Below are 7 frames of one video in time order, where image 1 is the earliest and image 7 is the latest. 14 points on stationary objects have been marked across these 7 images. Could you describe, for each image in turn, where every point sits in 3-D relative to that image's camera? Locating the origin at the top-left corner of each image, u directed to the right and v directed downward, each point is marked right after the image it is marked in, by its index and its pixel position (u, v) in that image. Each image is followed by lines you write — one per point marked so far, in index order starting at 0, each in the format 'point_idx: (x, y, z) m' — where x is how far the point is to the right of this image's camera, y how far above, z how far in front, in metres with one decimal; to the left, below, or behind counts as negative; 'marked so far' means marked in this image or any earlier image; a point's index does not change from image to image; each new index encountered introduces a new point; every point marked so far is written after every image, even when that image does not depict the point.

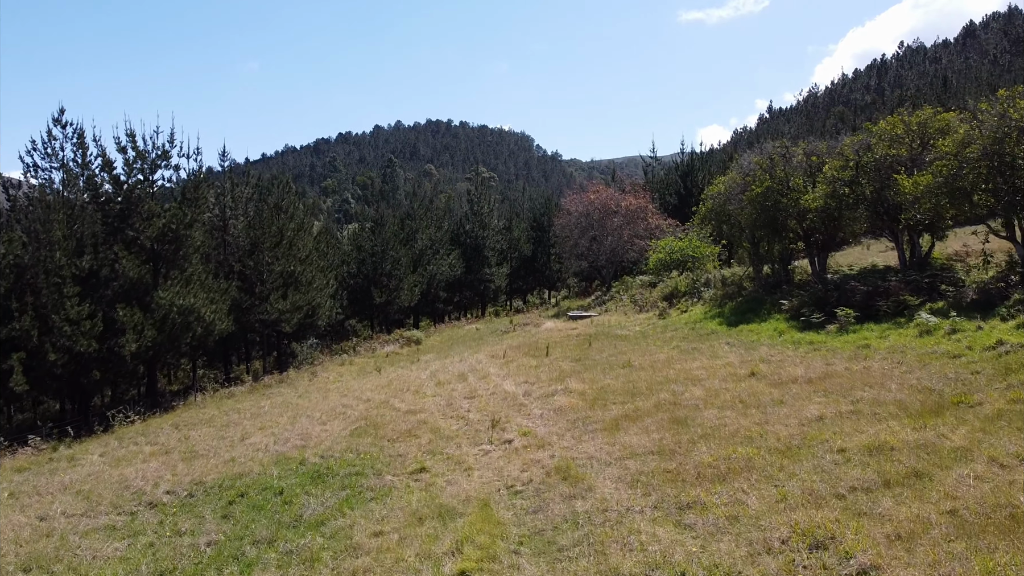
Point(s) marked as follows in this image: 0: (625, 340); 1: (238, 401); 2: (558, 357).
0: (+2.3, -1.1, +16.6) m
1: (-6.2, -2.6, +18.1) m
2: (+0.9, -1.4, +15.7) m
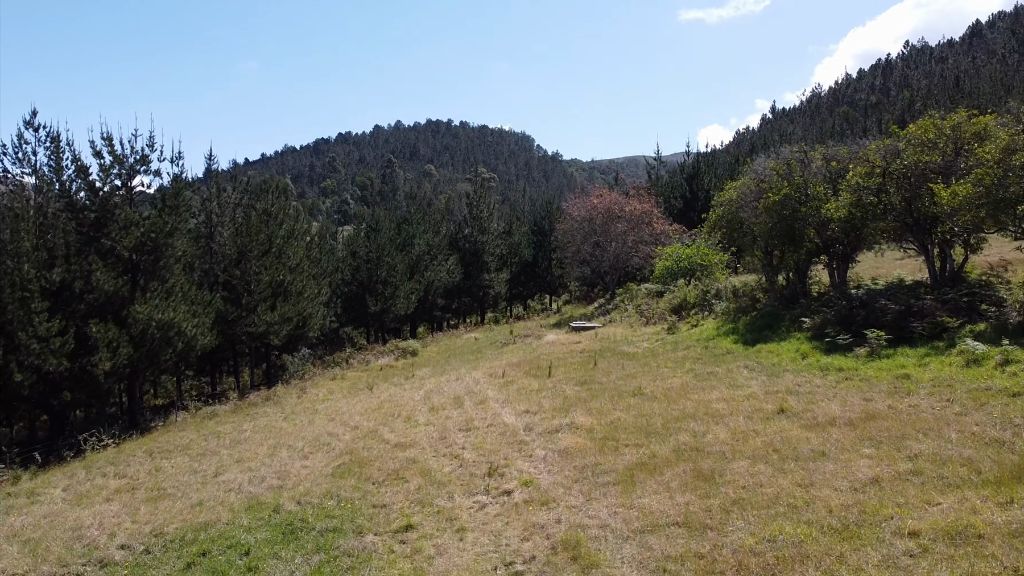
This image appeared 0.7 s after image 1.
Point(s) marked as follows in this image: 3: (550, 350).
0: (+2.3, -1.4, +15.5) m
1: (-6.2, -2.8, +17.0) m
2: (+0.9, -1.7, +14.5) m
3: (+0.9, -1.5, +19.7) m
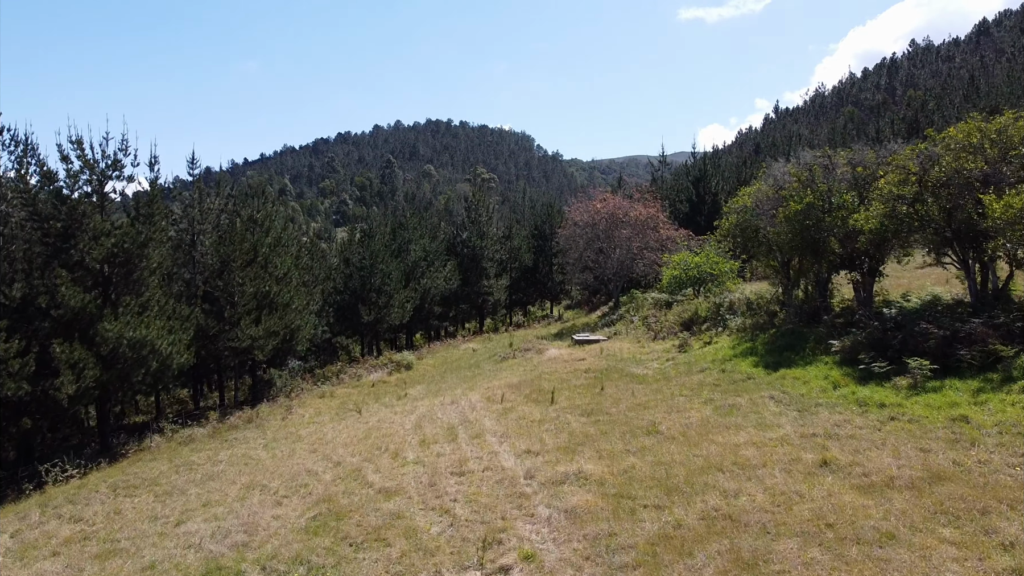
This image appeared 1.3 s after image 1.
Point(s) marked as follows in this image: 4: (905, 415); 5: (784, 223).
0: (+2.3, -1.7, +14.2) m
1: (-6.2, -3.2, +15.7) m
2: (+0.9, -2.0, +13.2) m
3: (+0.9, -1.8, +18.4) m
4: (+4.6, -1.5, +9.5) m
5: (+5.4, +1.3, +16.1) m
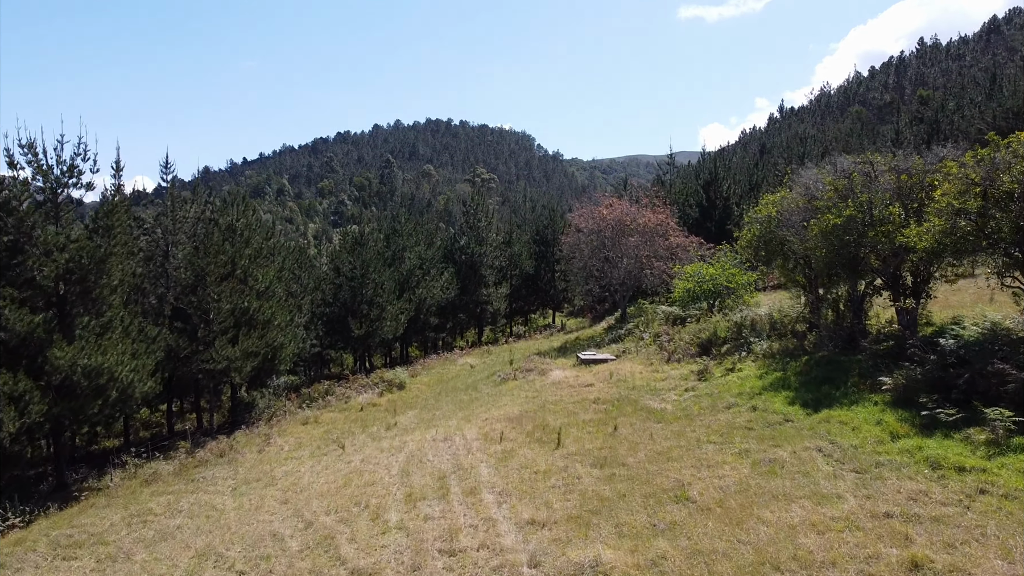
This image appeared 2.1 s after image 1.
0: (+2.3, -2.1, +12.4) m
1: (-6.2, -3.6, +14.0) m
2: (+0.9, -2.4, +11.5) m
3: (+0.9, -2.2, +16.6) m
4: (+4.6, -1.9, +7.7) m
5: (+5.4, +0.9, +14.3) m
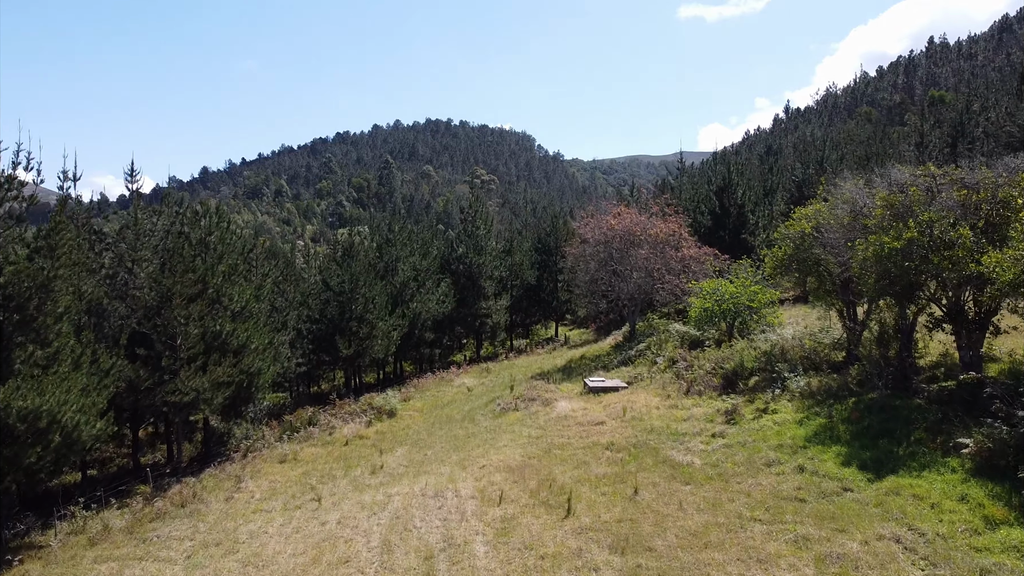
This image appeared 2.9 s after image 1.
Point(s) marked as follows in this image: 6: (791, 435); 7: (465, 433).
0: (+2.3, -2.6, +10.5) m
1: (-6.1, -4.0, +12.0) m
2: (+0.9, -2.8, +9.5) m
3: (+1.0, -2.7, +14.7) m
4: (+4.6, -2.4, +5.8) m
5: (+5.4, +0.4, +12.4) m
6: (+4.1, -2.1, +12.0) m
7: (-1.0, -3.1, +17.2) m
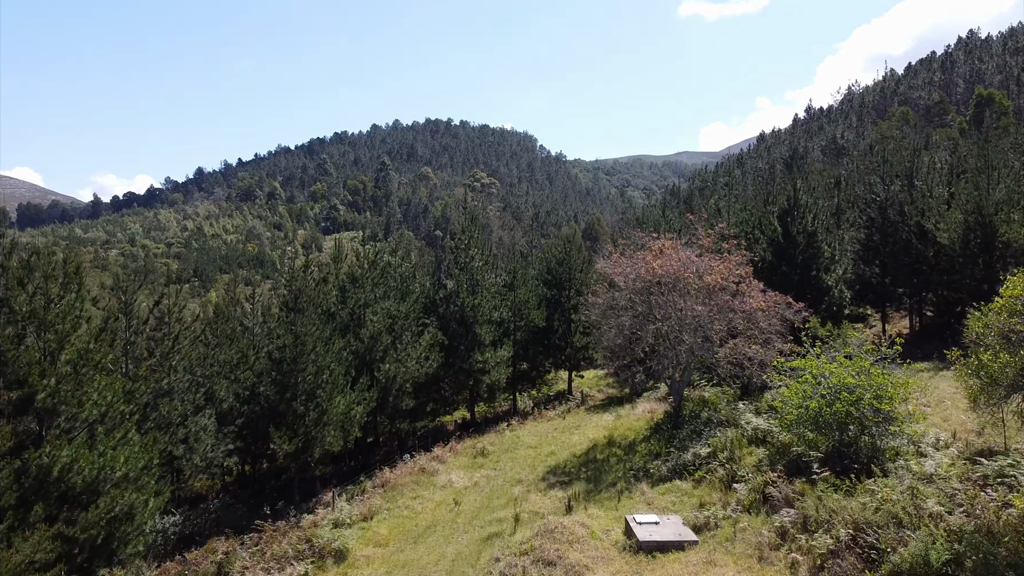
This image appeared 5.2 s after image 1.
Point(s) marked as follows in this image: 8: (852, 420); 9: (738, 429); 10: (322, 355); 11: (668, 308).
0: (+2.4, -4.1, +3.7) m
1: (-6.1, -5.5, +5.2) m
2: (+1.0, -4.4, +2.7) m
3: (+1.0, -4.2, +7.9) m
4: (+4.7, -3.9, -1.1) m
5: (+5.5, -1.1, +5.5) m
6: (+4.2, -3.6, +5.2) m
7: (-0.9, -4.6, +10.4) m
8: (+5.7, -2.1, +13.5) m
9: (+4.5, -2.7, +16.2) m
10: (-4.3, -1.5, +18.6) m
11: (+3.6, -0.4, +18.7) m
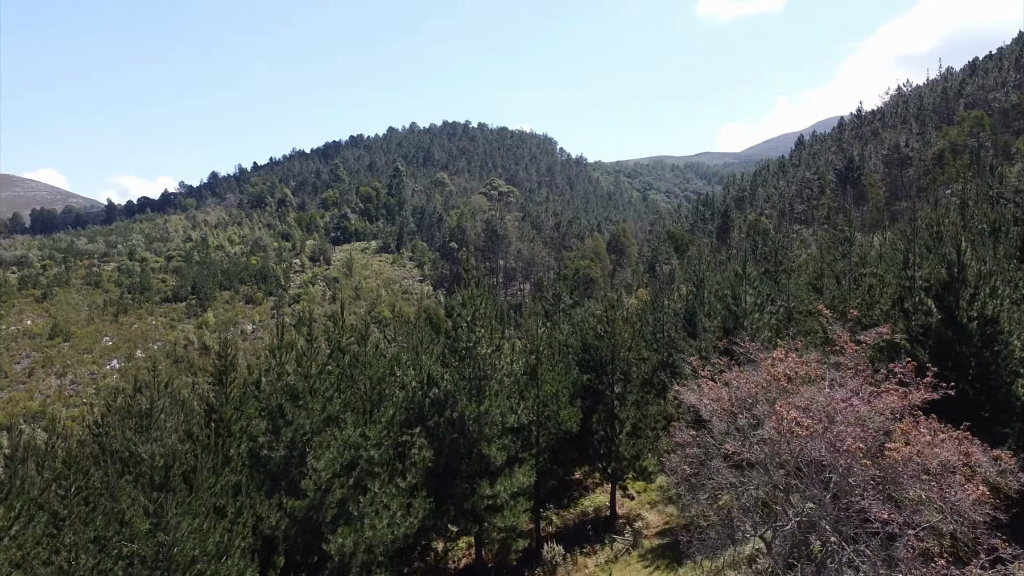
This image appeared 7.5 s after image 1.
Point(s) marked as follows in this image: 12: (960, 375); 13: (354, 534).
0: (+2.4, -6.3, -4.2) m
1: (-6.1, -7.7, -2.5) m
2: (+0.9, -6.5, -5.1) m
3: (+1.1, -6.4, 0.0) m
4: (+4.6, -6.0, -9.0) m
5: (+5.5, -3.3, -2.4) m
6: (+4.2, -5.8, -2.8) m
7: (-0.7, -6.8, +2.6) m
8: (+5.9, -4.3, +5.5) m
9: (+4.8, -4.9, +8.3) m
10: (-4.0, -3.7, +10.9) m
11: (+3.9, -2.6, +10.8) m
12: (+8.5, -1.7, +15.2) m
13: (-2.7, -4.1, +14.0) m
